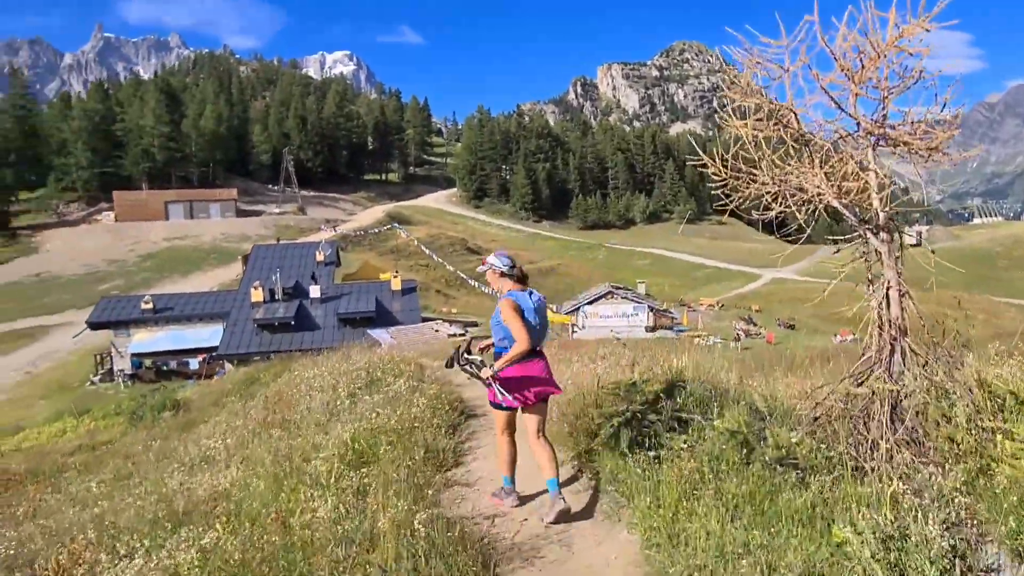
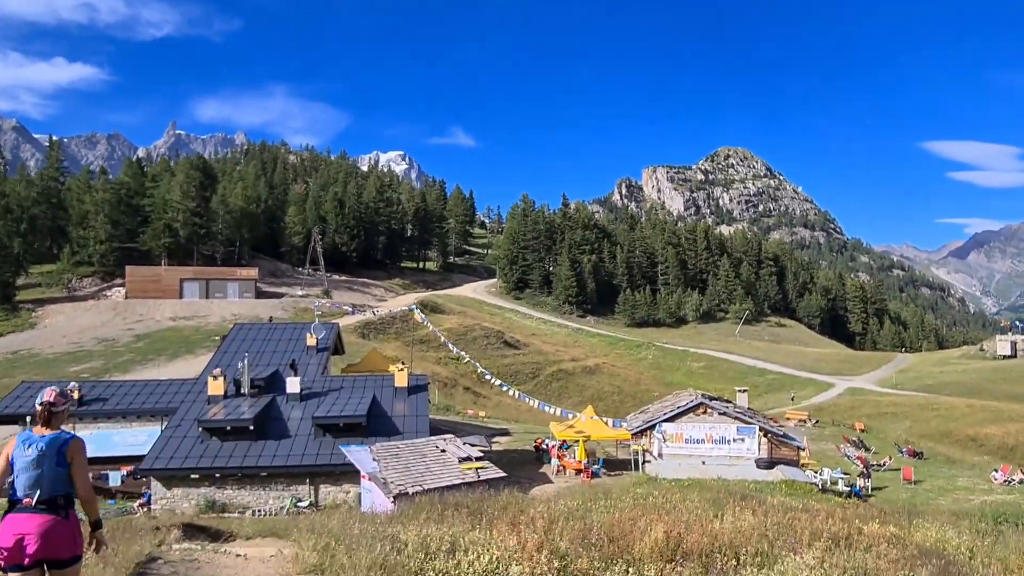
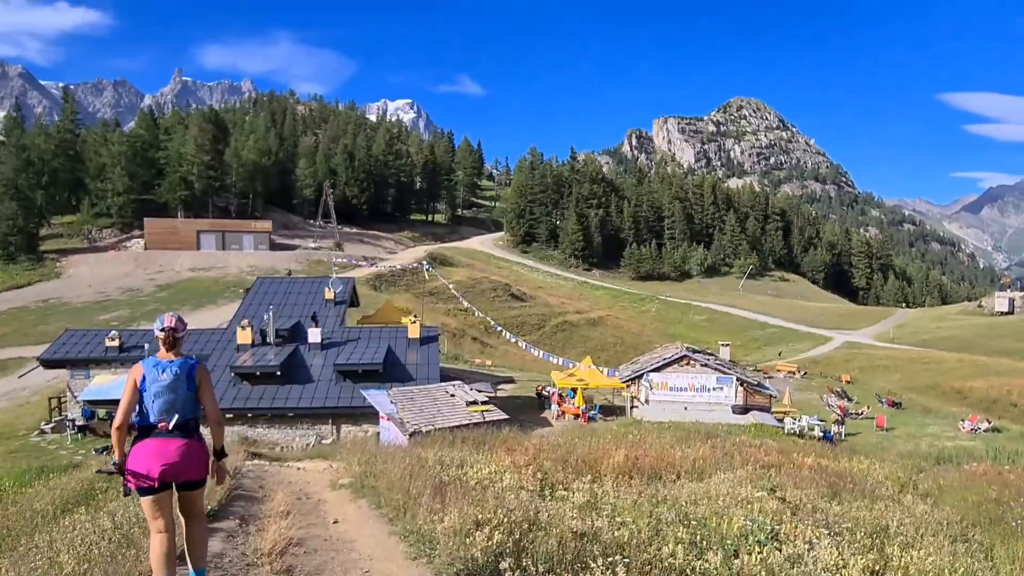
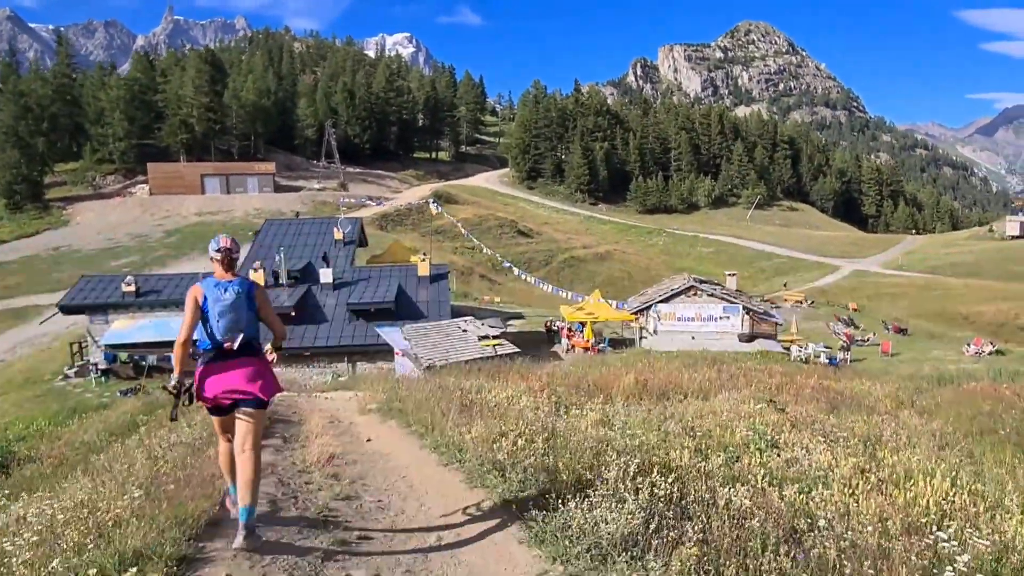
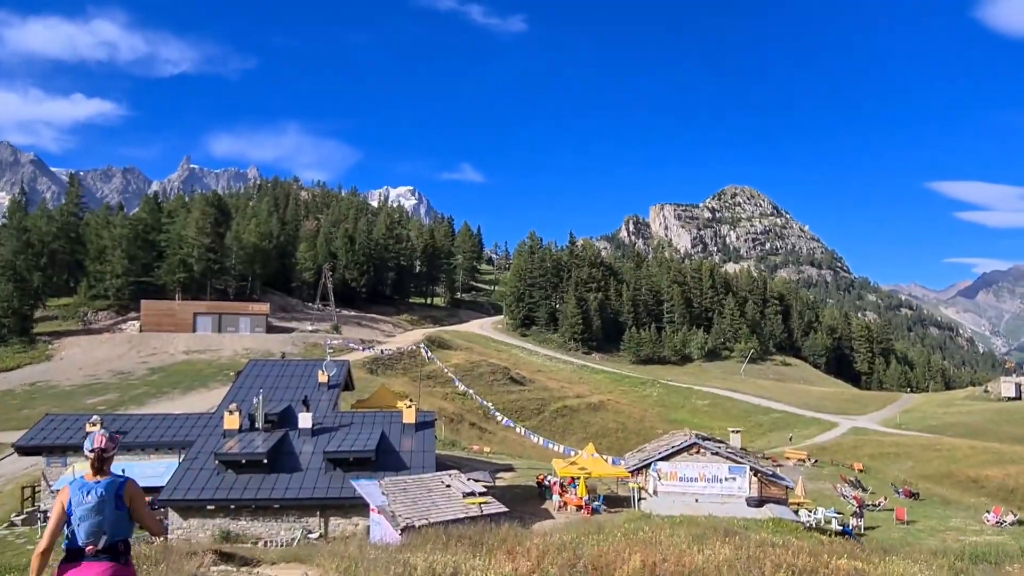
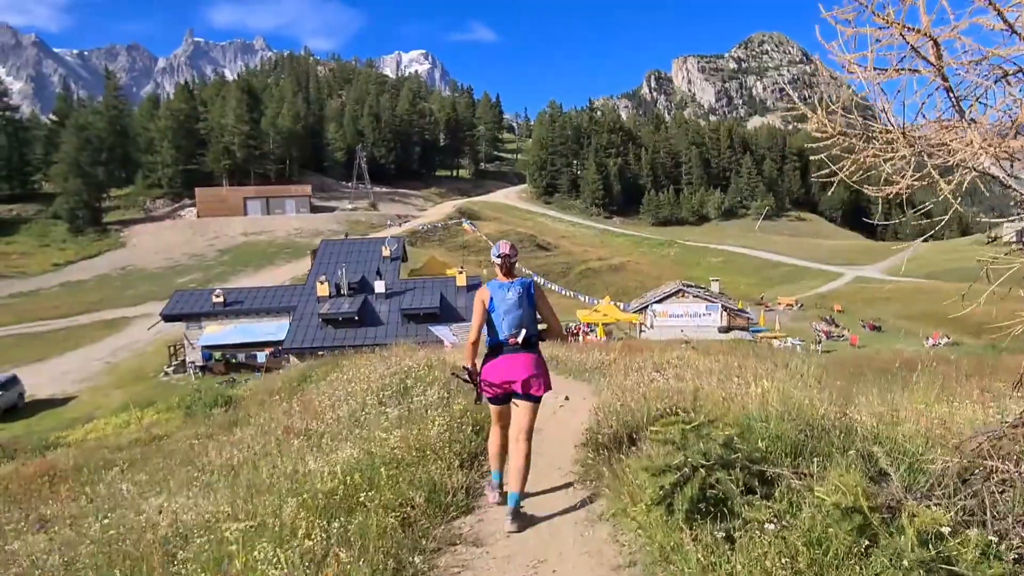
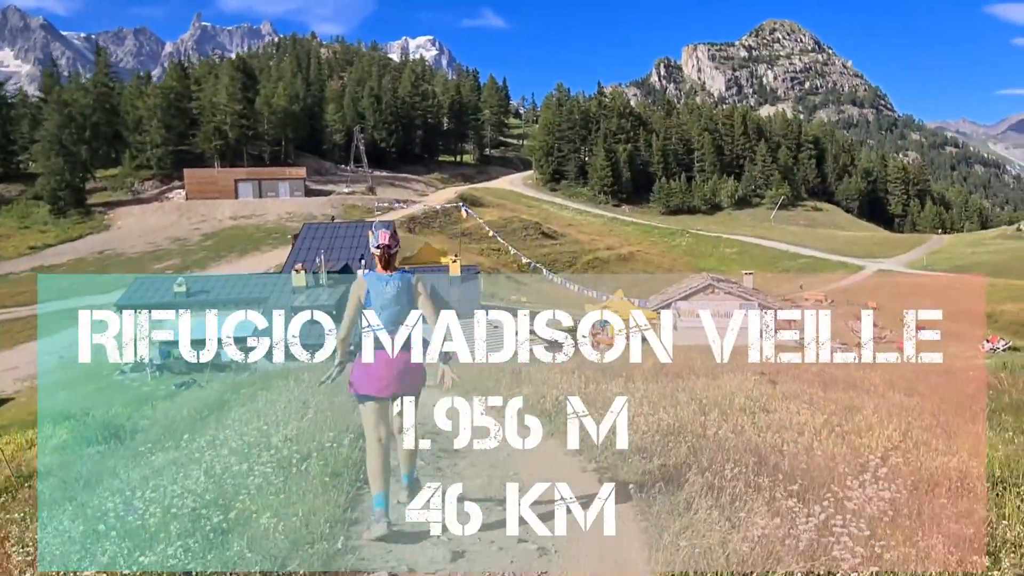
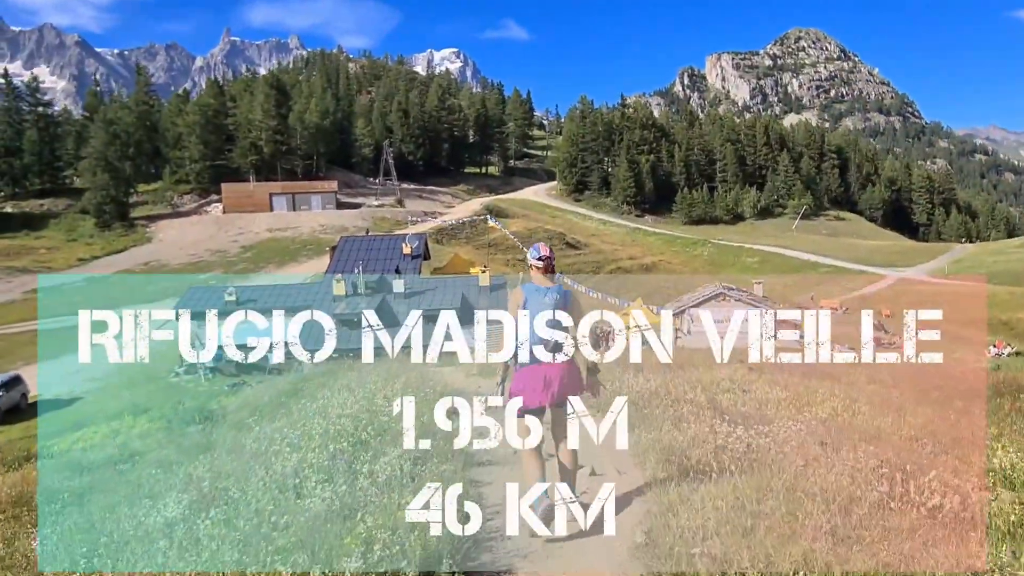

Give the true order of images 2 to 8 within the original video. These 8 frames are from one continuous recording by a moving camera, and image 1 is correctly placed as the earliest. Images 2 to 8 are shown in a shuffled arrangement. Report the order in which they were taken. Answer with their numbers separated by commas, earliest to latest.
6, 8, 7, 4, 3, 5, 2
